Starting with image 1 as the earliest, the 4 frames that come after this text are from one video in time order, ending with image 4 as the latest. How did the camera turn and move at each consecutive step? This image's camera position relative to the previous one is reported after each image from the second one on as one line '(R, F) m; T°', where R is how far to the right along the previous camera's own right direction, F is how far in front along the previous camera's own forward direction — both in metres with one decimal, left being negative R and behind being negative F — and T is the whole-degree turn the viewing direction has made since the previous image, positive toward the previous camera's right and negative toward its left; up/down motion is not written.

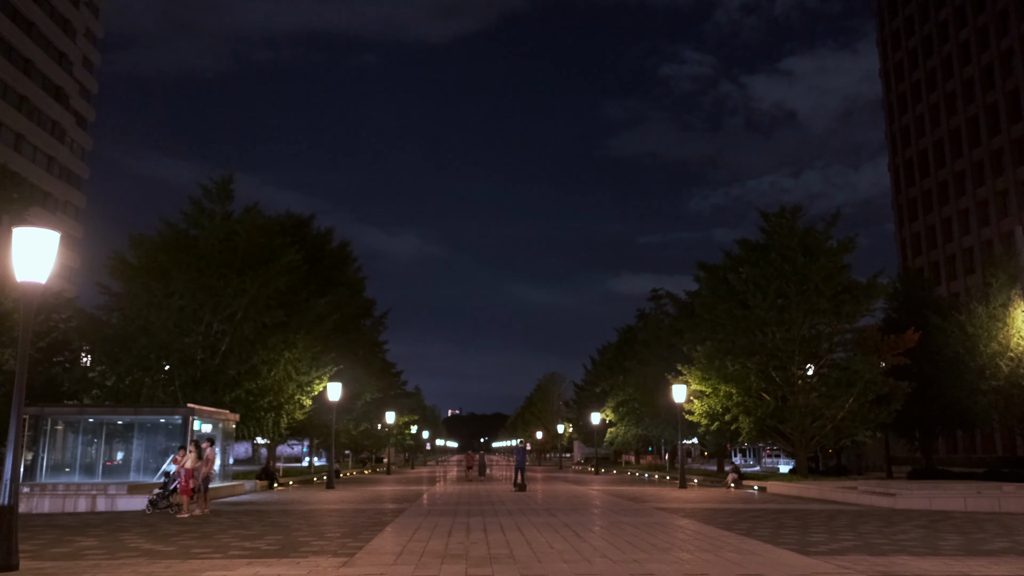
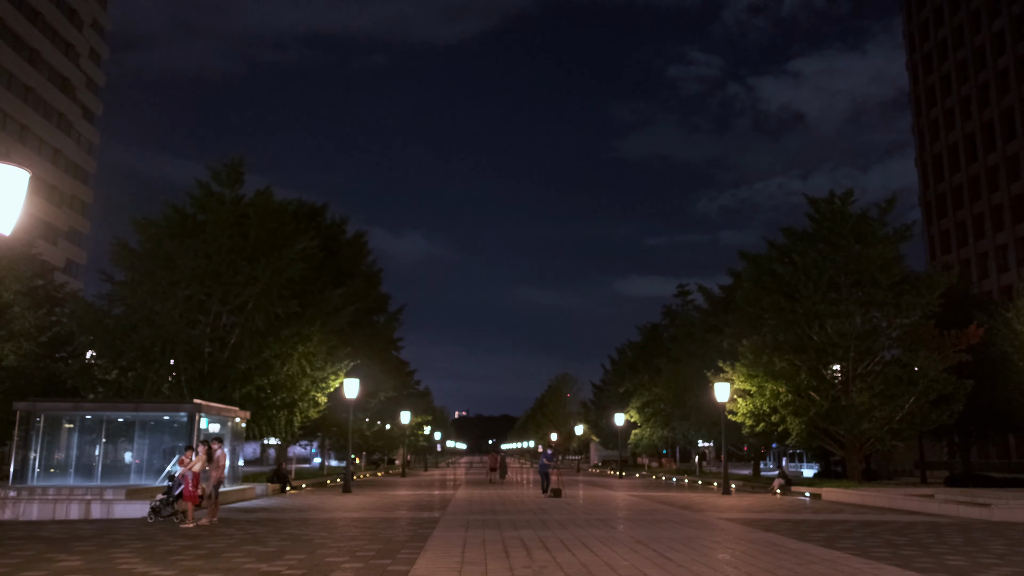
(-0.9, +2.5) m; 0°
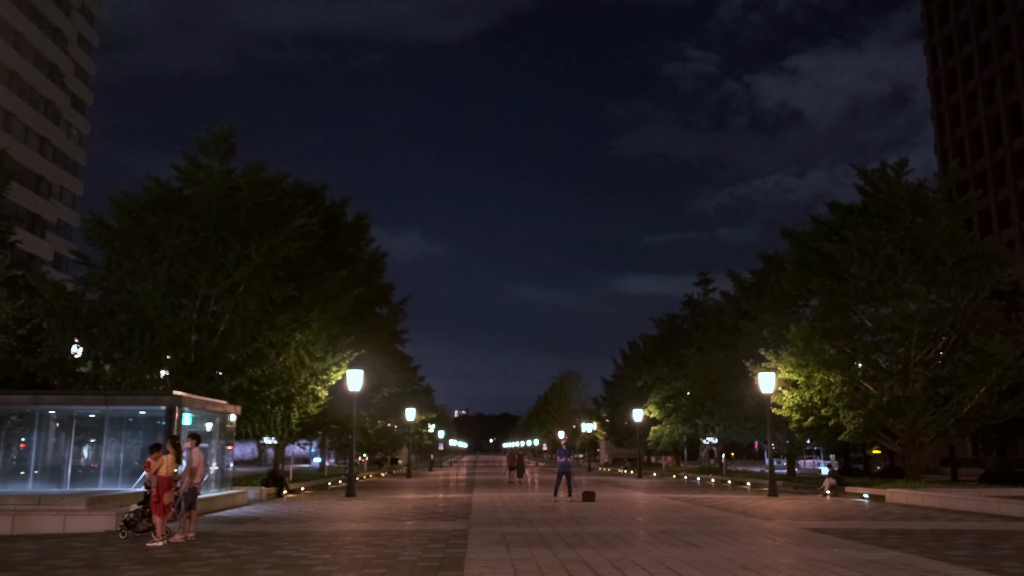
(-0.7, +3.3) m; 0°
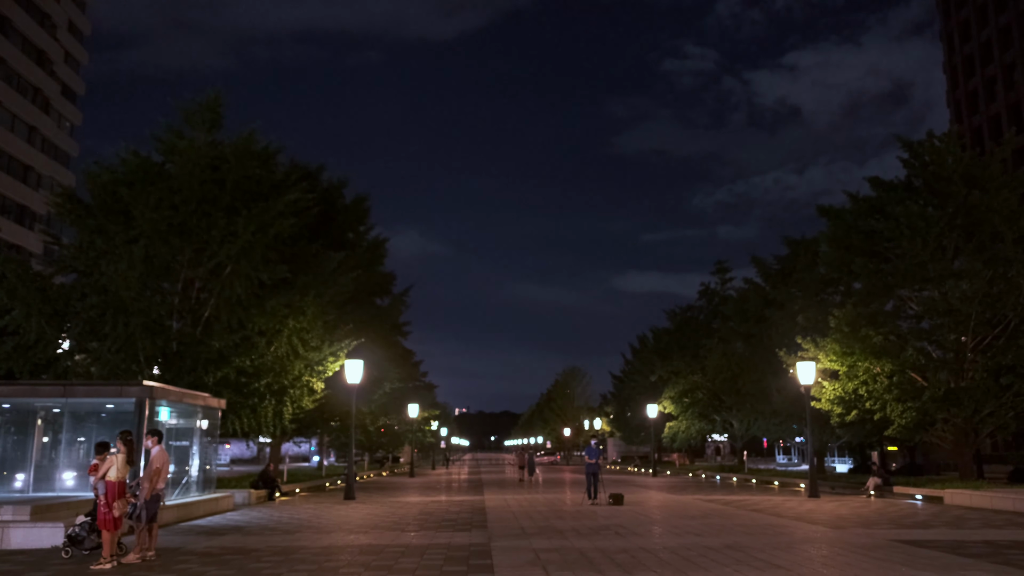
(-0.4, +2.7) m; 0°
